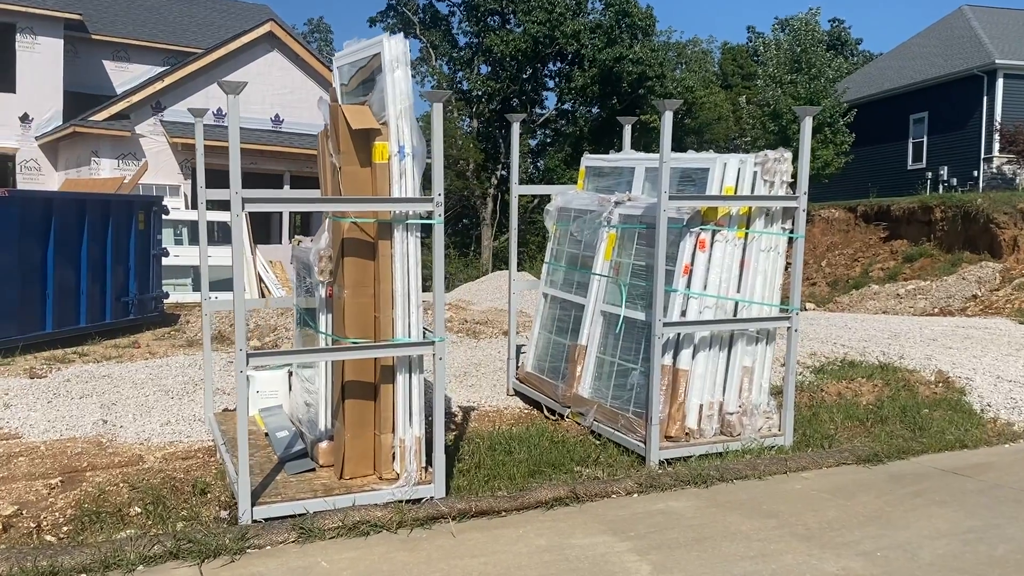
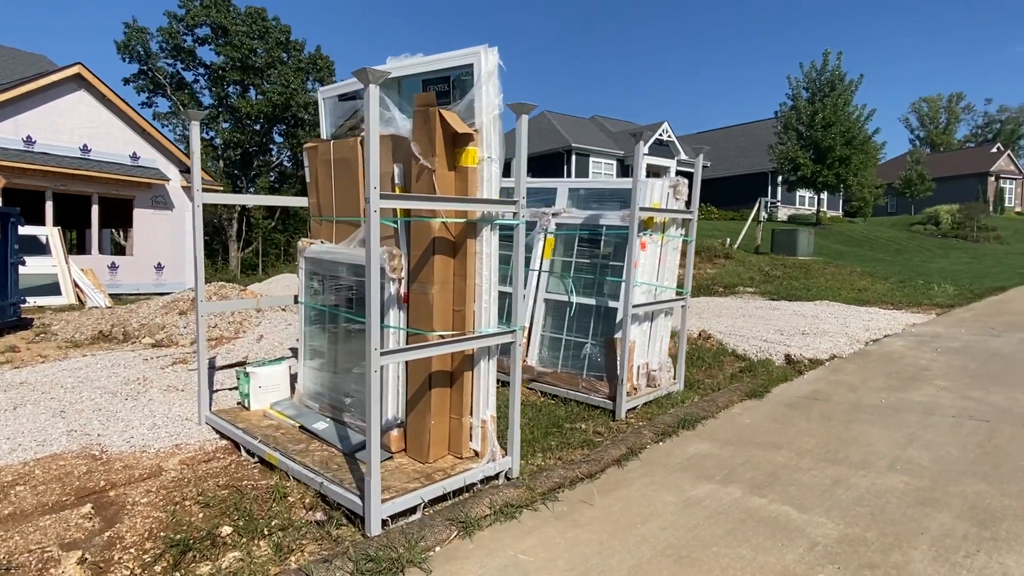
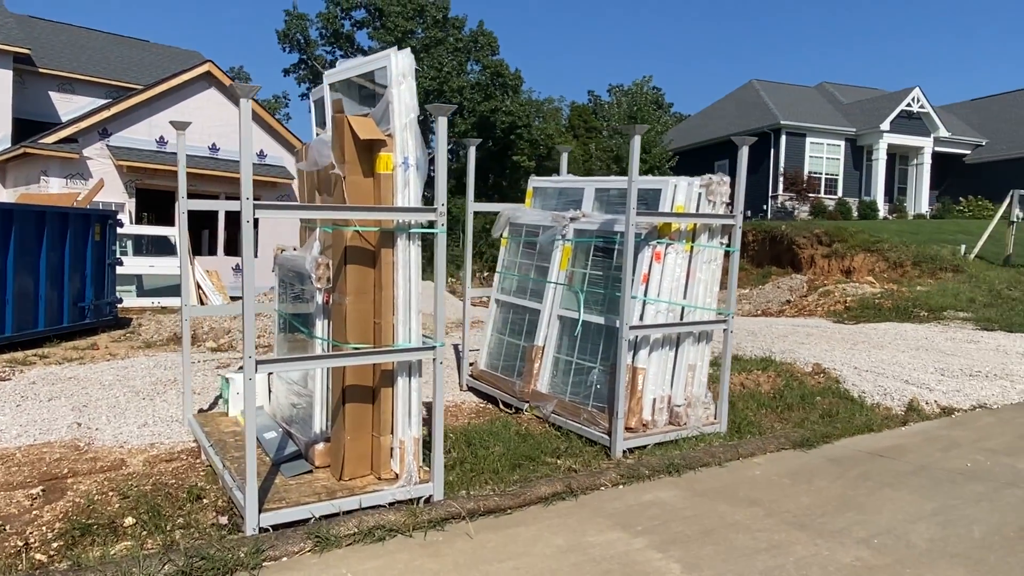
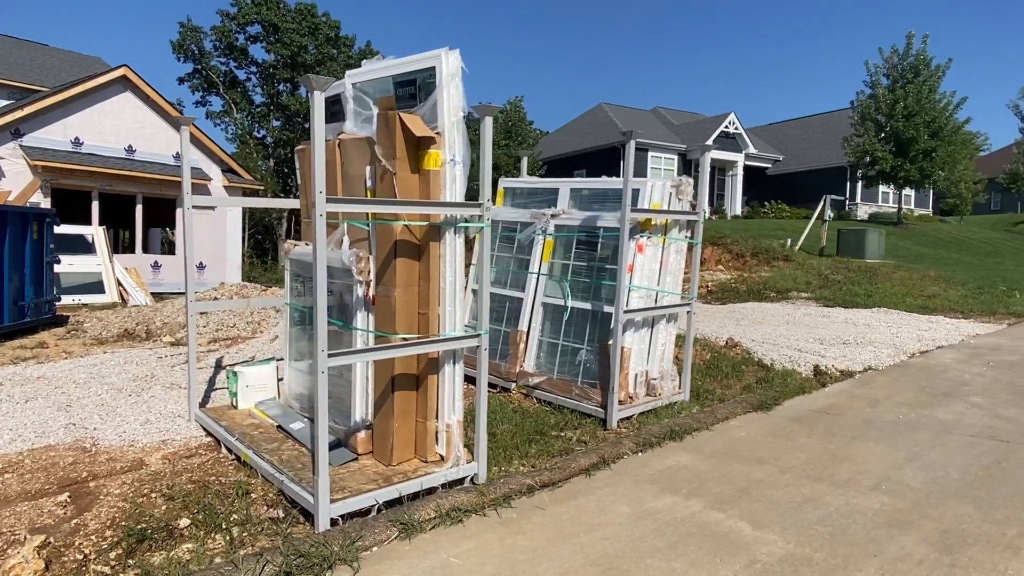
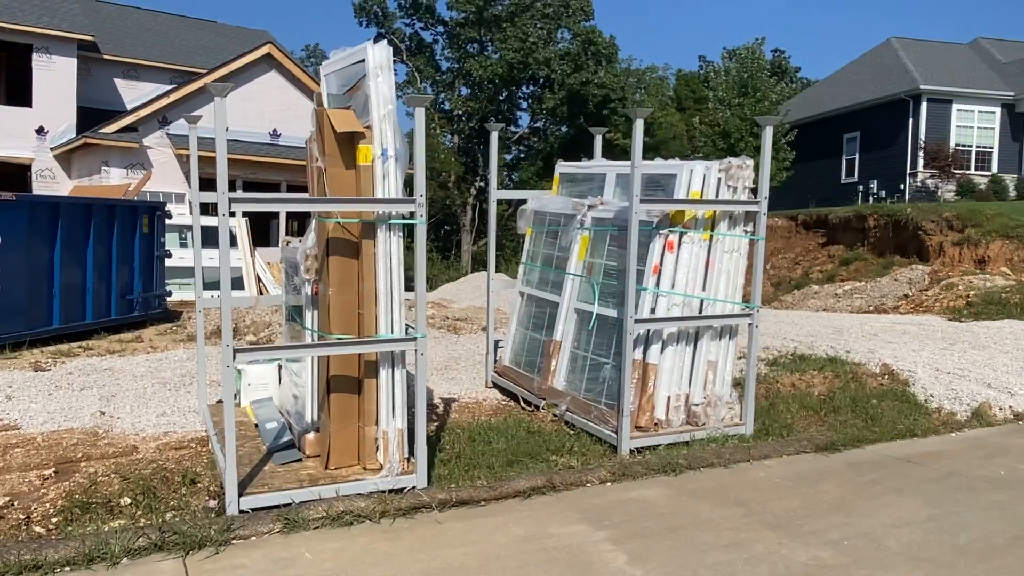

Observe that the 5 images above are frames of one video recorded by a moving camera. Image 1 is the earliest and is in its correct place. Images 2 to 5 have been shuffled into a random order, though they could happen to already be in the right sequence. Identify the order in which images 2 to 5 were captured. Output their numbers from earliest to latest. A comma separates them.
5, 3, 4, 2
